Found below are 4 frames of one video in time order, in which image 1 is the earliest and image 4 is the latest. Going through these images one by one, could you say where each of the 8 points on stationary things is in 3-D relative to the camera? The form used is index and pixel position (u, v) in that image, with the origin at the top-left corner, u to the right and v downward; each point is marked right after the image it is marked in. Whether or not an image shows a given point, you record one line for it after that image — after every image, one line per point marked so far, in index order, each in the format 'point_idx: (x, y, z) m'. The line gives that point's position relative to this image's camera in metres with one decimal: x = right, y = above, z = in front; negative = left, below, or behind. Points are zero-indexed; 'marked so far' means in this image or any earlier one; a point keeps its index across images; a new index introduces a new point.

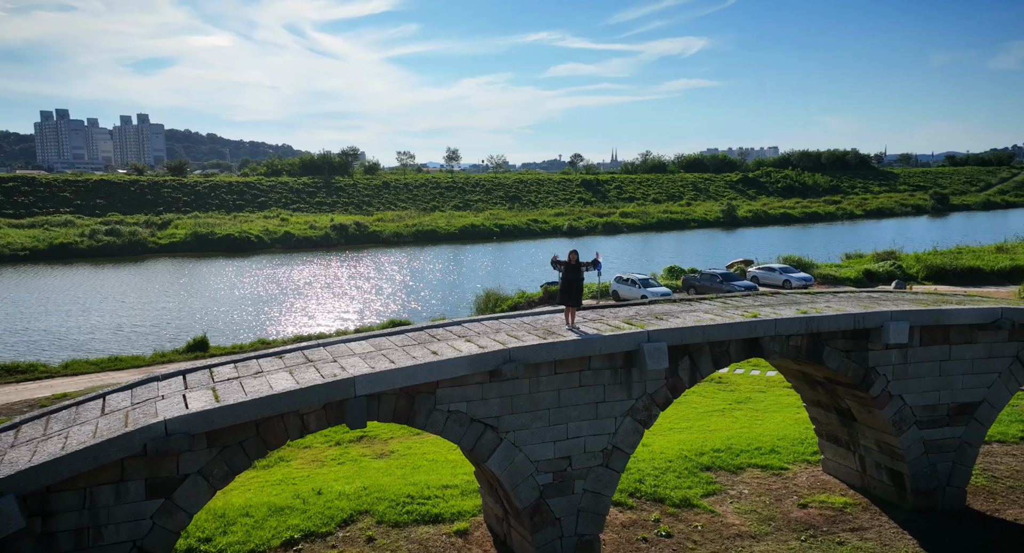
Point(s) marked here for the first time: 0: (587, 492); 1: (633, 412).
0: (+1.0, -2.8, +8.7) m
1: (+1.6, -1.8, +8.9) m
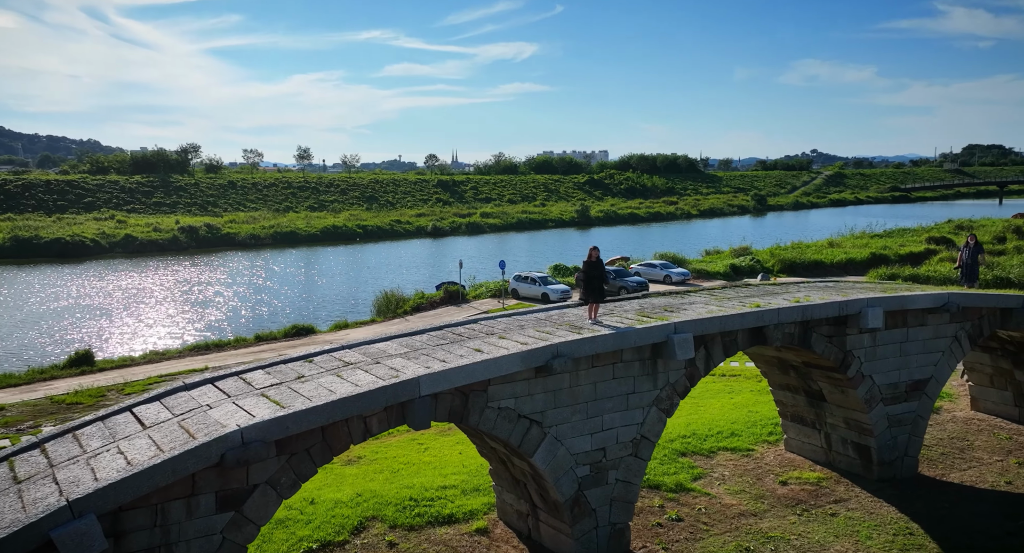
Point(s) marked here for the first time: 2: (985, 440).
0: (+1.4, -2.7, +9.0) m
1: (+2.0, -1.7, +9.2) m
2: (+11.7, -4.0, +16.9) m
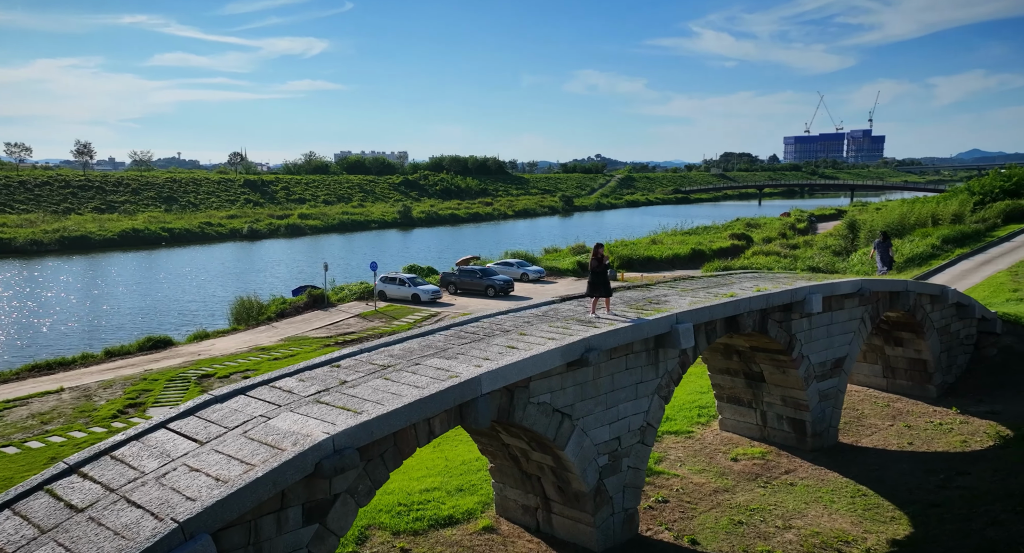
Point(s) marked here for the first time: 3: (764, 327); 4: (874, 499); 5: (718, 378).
0: (+1.6, -2.6, +9.4) m
1: (+2.1, -1.6, +9.8) m
2: (+10.1, -3.7, +19.3) m
3: (+4.4, -0.9, +11.9) m
4: (+5.8, -3.5, +10.9) m
5: (+4.6, -2.2, +15.1) m
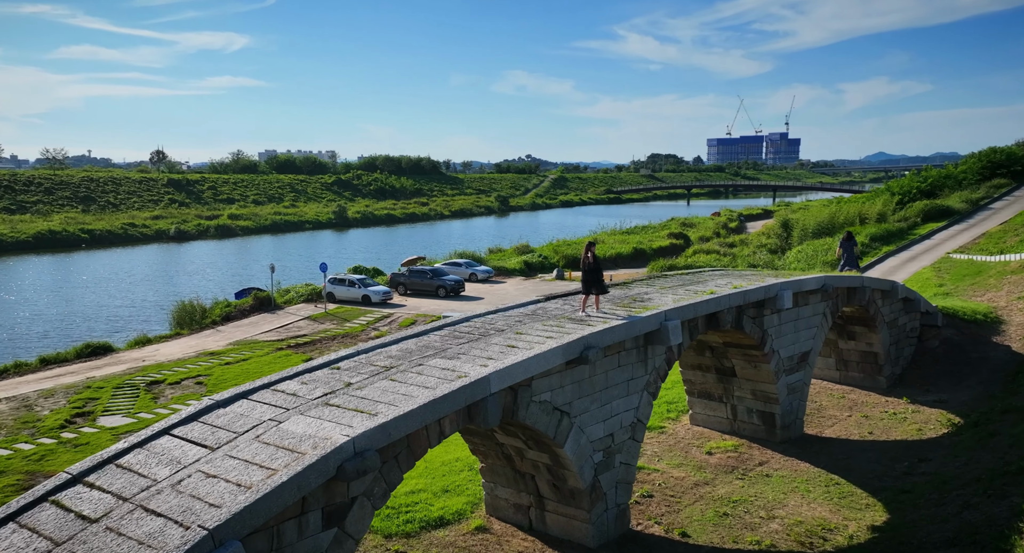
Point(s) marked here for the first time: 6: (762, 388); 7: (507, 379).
0: (+1.5, -2.6, +9.6) m
1: (+2.0, -1.6, +10.0) m
2: (+9.3, -3.7, +20.1) m
3: (+4.1, -0.8, +12.3) m
4: (+5.6, -3.5, +11.4) m
5: (+4.1, -2.2, +15.5) m
6: (+5.2, -2.3, +14.3) m
7: (-0.1, -1.1, +7.3) m
